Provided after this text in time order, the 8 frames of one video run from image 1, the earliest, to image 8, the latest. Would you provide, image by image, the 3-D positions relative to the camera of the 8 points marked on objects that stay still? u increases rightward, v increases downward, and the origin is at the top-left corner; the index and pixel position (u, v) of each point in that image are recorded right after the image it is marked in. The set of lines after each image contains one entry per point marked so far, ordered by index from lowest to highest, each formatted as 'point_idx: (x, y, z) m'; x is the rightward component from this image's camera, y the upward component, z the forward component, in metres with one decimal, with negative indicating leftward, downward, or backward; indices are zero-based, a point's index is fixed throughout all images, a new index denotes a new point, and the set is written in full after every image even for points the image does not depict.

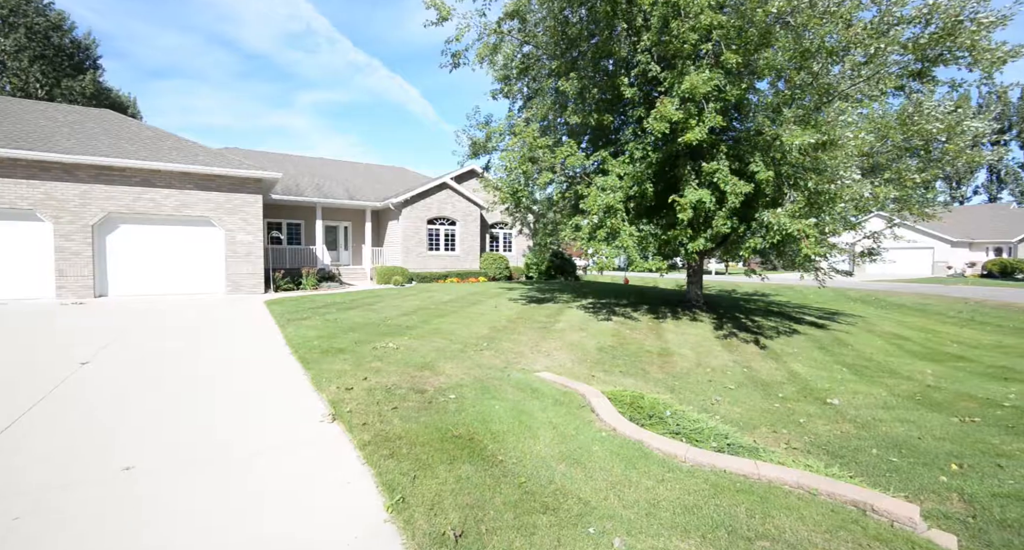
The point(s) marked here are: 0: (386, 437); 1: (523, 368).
0: (-1.5, -1.8, +4.6) m
1: (+0.3, -1.5, +6.7) m
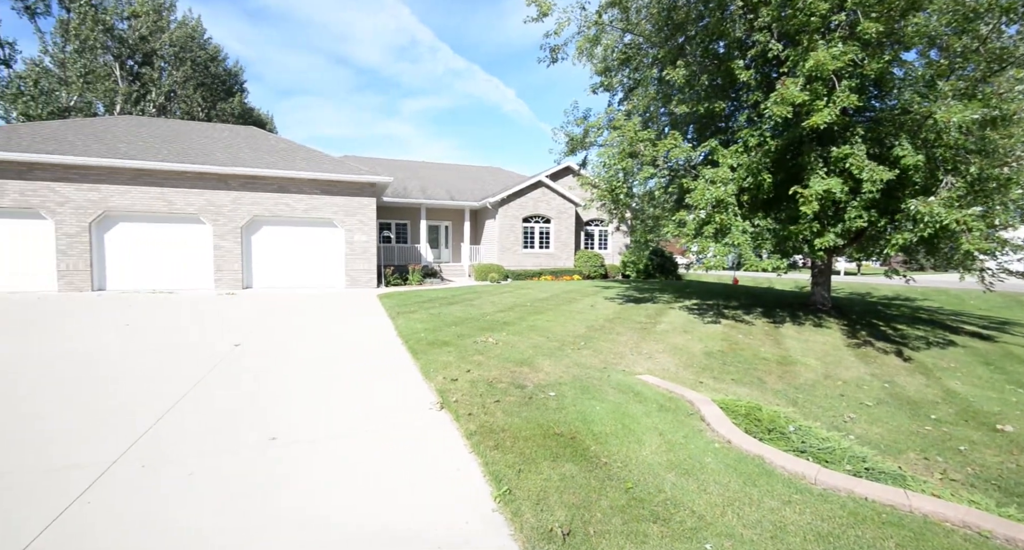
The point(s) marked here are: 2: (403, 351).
0: (-0.3, -1.8, +4.8) m
1: (+1.8, -1.5, +6.5) m
2: (-1.8, -1.3, +7.1) m
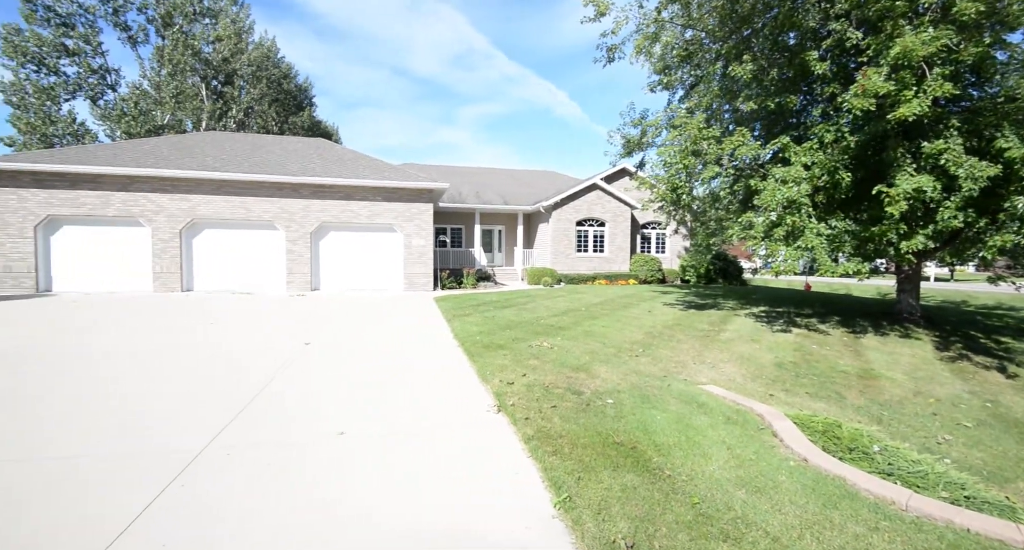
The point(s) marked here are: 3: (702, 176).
0: (+0.4, -1.8, +4.7) m
1: (+2.7, -1.6, +6.3) m
2: (-0.9, -1.4, +7.2) m
3: (+4.2, +2.1, +8.8) m
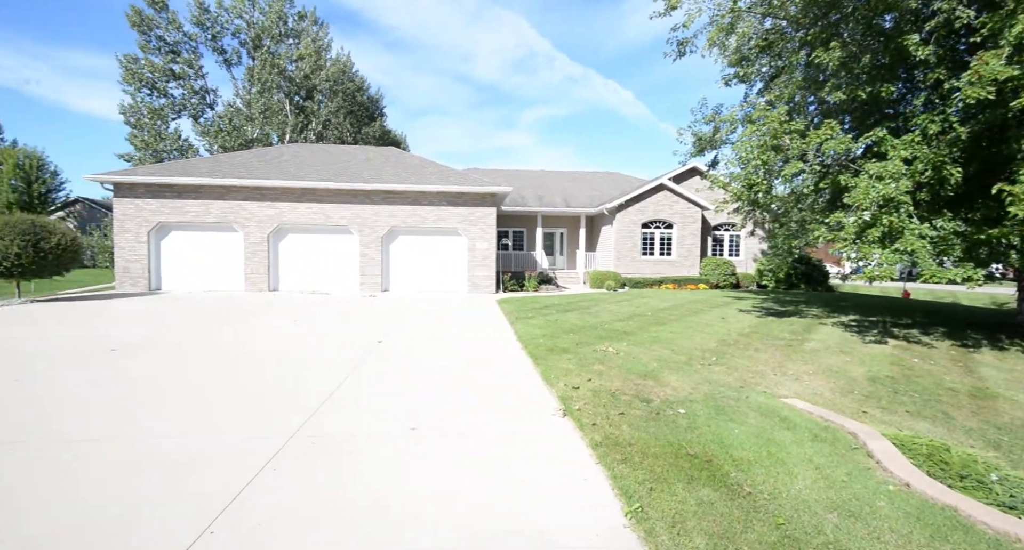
0: (+1.2, -1.9, +4.6) m
1: (+3.6, -1.6, +5.9) m
2: (+0.2, -1.4, +7.2) m
3: (+5.4, +2.0, +8.3) m
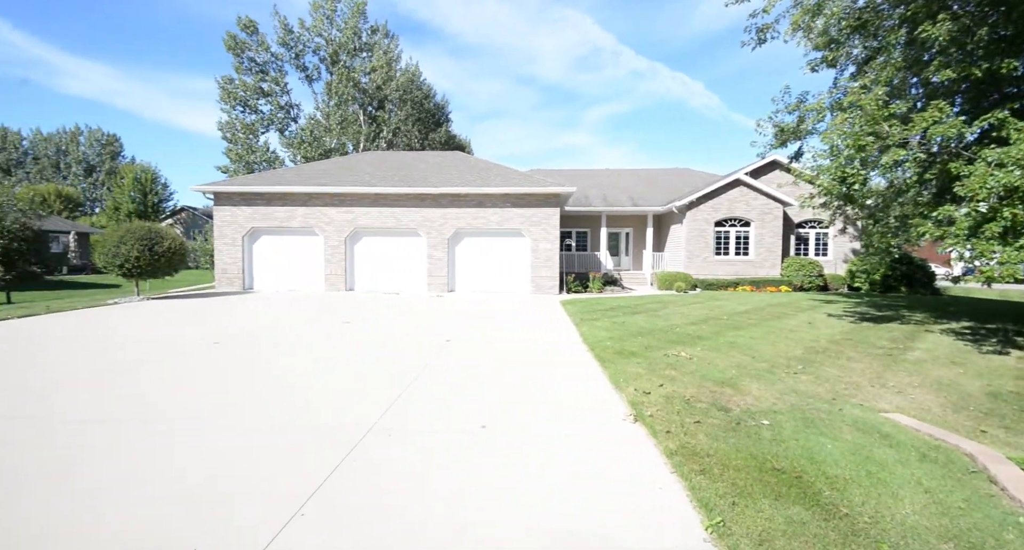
0: (+2.0, -1.9, +4.4) m
1: (+4.5, -1.7, +5.4) m
2: (+1.3, -1.4, +7.1) m
3: (+6.6, +2.0, +7.5) m
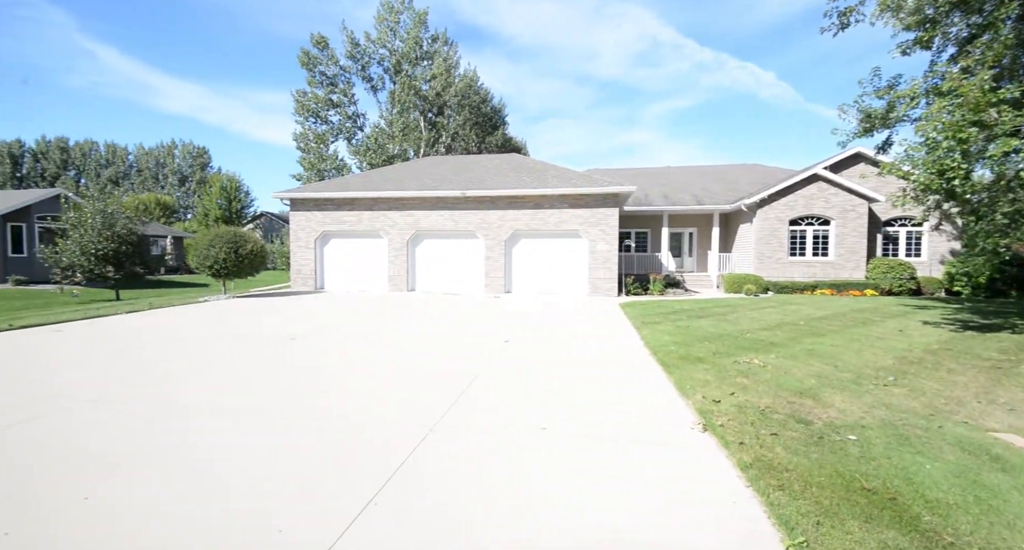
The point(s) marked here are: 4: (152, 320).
0: (+2.7, -1.9, +4.2) m
1: (+5.3, -1.7, +4.9) m
2: (+2.3, -1.5, +6.9) m
3: (+7.7, +2.0, +6.7) m
4: (-10.0, -1.3, +11.5) m
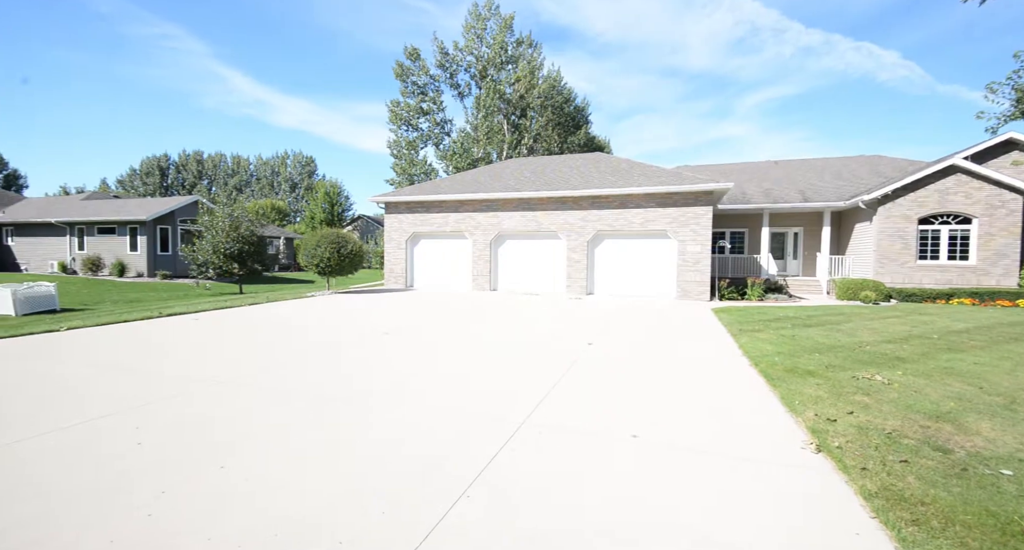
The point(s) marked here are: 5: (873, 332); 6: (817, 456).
0: (+3.6, -2.0, +3.8) m
1: (+6.4, -1.8, +4.0) m
2: (+3.7, -1.5, +6.5) m
3: (+9.0, +1.8, +5.5) m
4: (-7.7, -1.2, +12.9) m
5: (+7.1, -1.1, +8.7) m
6: (+3.3, -2.0, +4.4) m
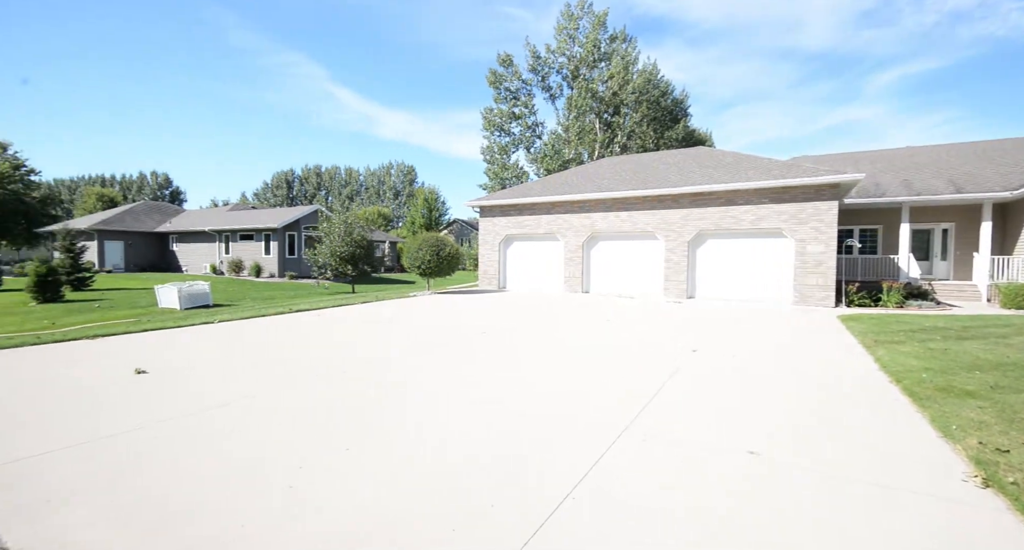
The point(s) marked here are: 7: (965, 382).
0: (+4.7, -2.1, +3.2) m
1: (+7.4, -1.9, +2.9) m
2: (+5.3, -1.6, +5.9) m
3: (+10.3, +1.8, +3.8) m
4: (-4.9, -1.1, +14.2) m
5: (+9.0, -1.1, +7.3) m
6: (+4.5, -2.0, +3.8) m
7: (+6.3, -1.5, +6.0) m
